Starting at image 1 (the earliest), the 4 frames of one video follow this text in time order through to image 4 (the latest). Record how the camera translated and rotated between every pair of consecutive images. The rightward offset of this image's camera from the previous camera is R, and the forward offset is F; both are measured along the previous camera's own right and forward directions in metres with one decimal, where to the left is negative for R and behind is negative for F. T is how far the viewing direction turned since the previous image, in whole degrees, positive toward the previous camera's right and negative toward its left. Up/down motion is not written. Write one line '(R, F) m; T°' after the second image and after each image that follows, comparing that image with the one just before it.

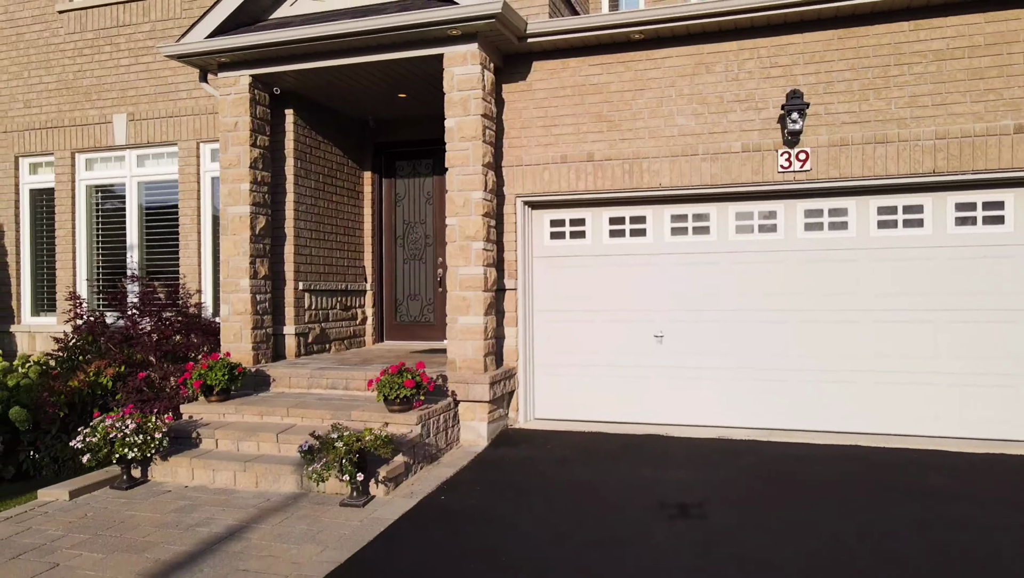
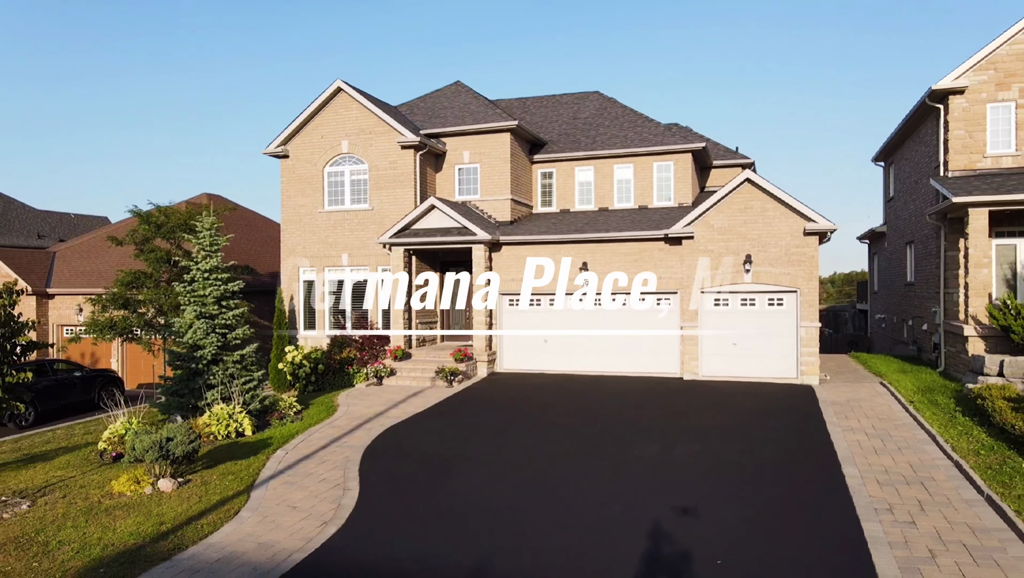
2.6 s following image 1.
(+0.5, -12.6) m; 0°
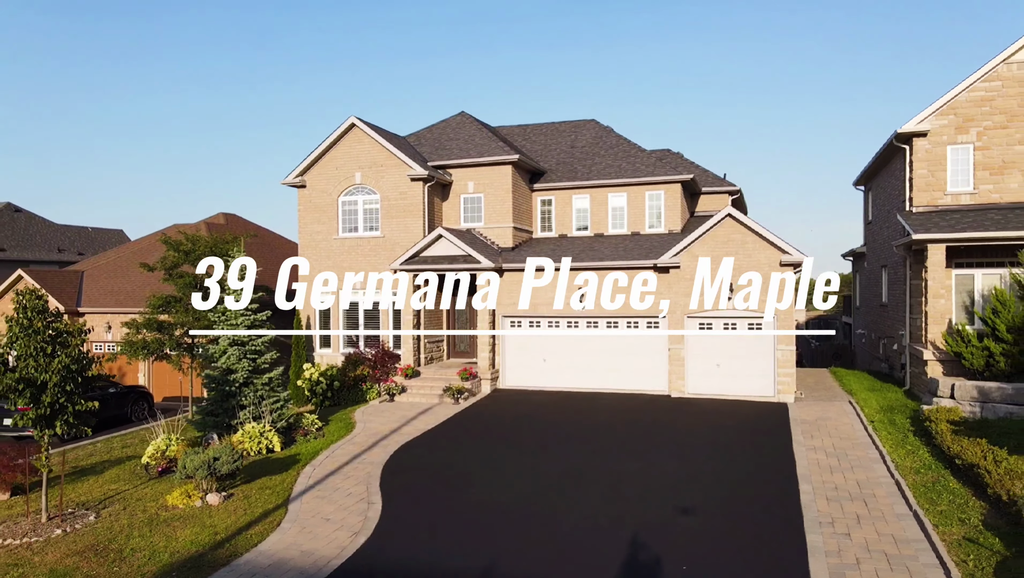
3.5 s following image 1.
(0.0, -1.6) m; 0°
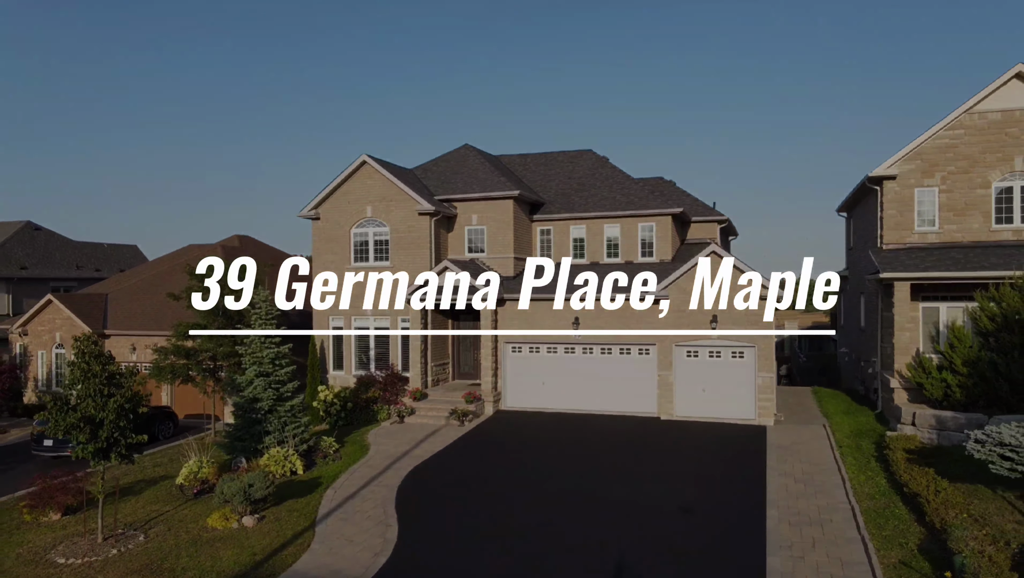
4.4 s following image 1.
(0.0, -1.5) m; 0°
